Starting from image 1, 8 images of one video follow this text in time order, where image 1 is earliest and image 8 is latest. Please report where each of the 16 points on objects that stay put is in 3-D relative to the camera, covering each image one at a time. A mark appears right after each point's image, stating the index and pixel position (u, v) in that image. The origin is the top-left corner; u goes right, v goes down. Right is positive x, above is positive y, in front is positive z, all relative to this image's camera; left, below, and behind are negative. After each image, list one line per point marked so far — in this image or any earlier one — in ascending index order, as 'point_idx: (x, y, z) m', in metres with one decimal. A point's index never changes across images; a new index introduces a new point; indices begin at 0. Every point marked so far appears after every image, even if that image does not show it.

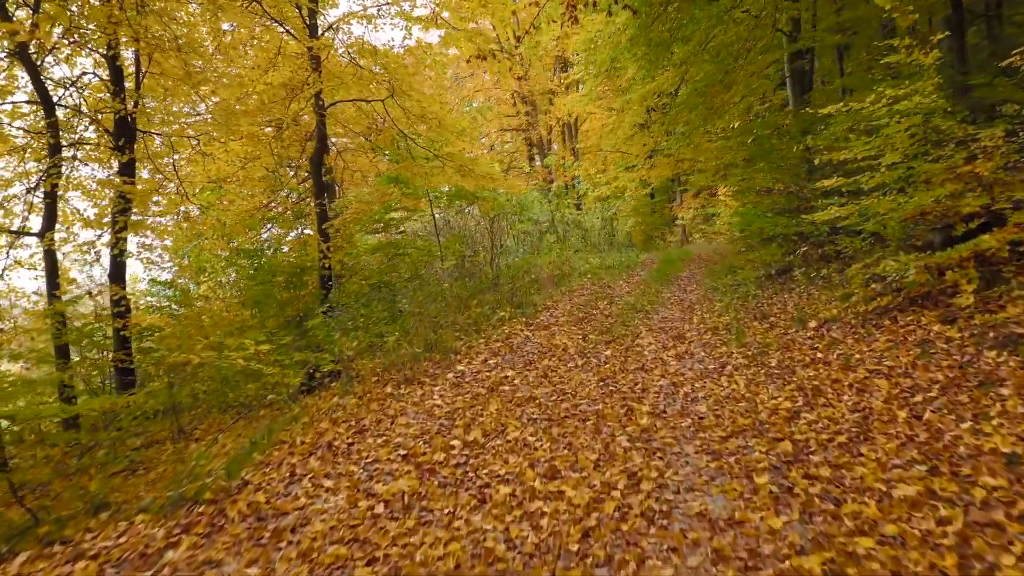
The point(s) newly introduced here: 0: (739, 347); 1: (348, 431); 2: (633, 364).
0: (+2.0, -0.5, +6.9) m
1: (-1.1, -0.9, +5.0) m
2: (+1.0, -0.7, +6.7) m
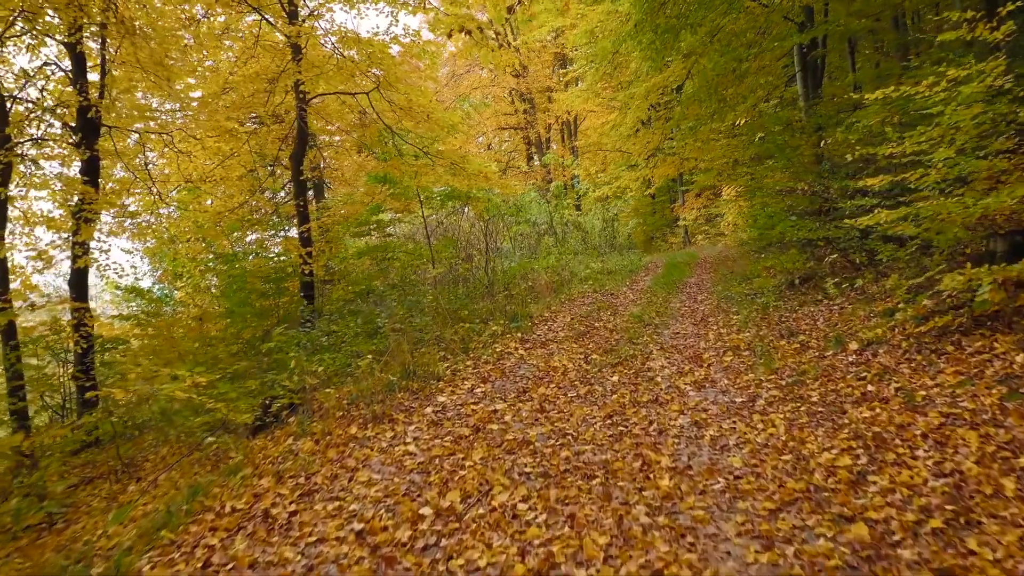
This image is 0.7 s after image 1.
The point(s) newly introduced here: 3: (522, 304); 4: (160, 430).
0: (+1.9, -0.7, +5.9) m
1: (-1.1, -1.1, +4.0) m
2: (+1.0, -0.8, +5.7) m
3: (+0.1, -0.3, +11.4) m
4: (-3.3, -1.3, +7.1) m
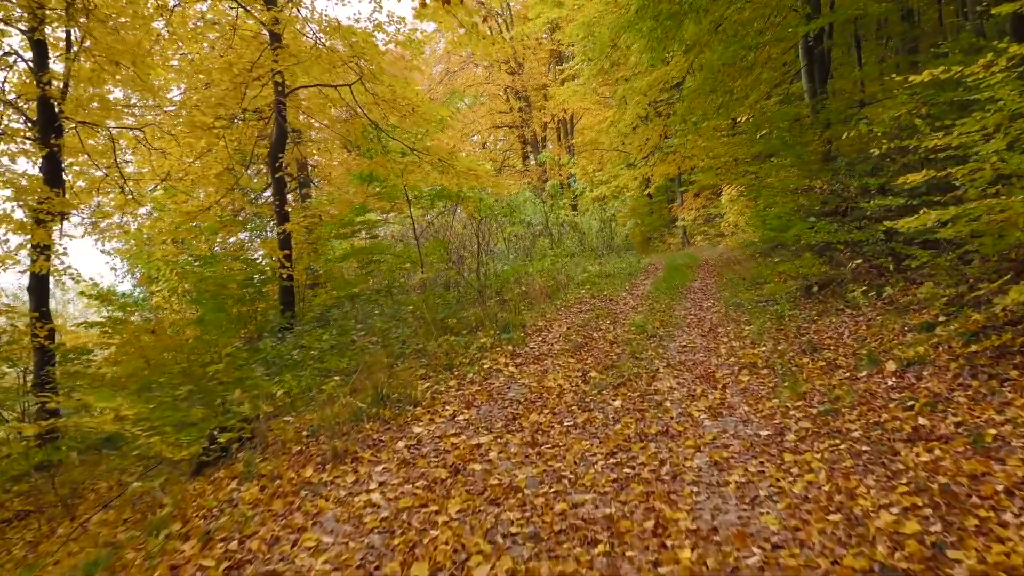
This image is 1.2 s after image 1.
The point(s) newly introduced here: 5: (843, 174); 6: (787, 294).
0: (+1.9, -0.7, +5.1) m
1: (-1.2, -1.1, +3.2) m
2: (+0.9, -0.9, +4.9) m
3: (0.0, -0.4, +10.6) m
4: (-3.3, -1.4, +6.3) m
5: (+4.0, +1.4, +9.3) m
6: (+3.3, -0.1, +9.2) m
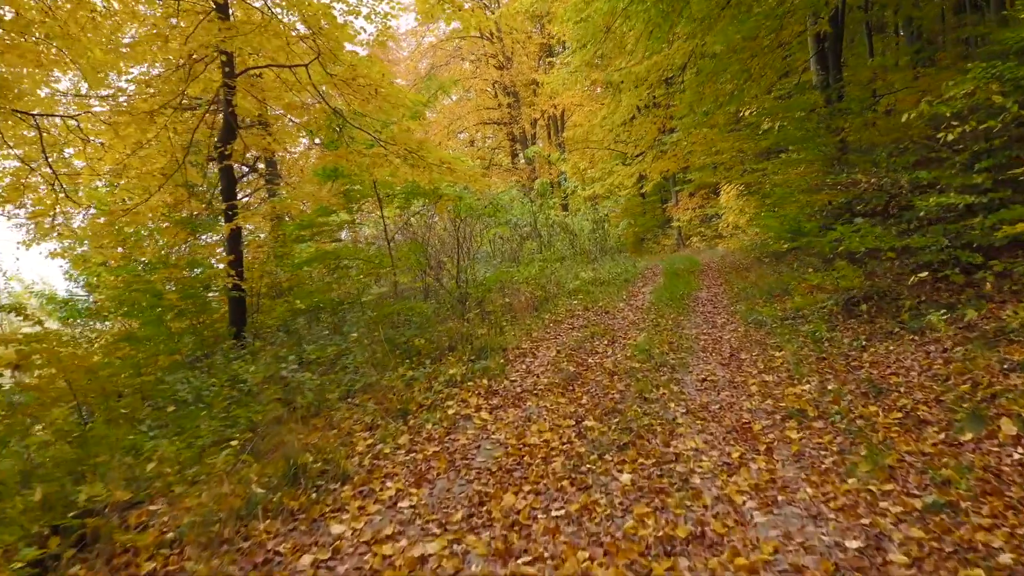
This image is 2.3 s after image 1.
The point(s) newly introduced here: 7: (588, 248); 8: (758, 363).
0: (+1.7, -0.9, +3.6) m
1: (-1.4, -1.3, +1.7) m
2: (+0.7, -1.0, +3.4) m
3: (-0.2, -0.5, +9.1) m
4: (-3.5, -1.5, +4.7) m
5: (+3.8, +1.2, +7.8) m
6: (+3.1, -0.2, +7.7) m
7: (+1.8, +1.0, +19.1) m
8: (+2.1, -0.6, +6.5) m
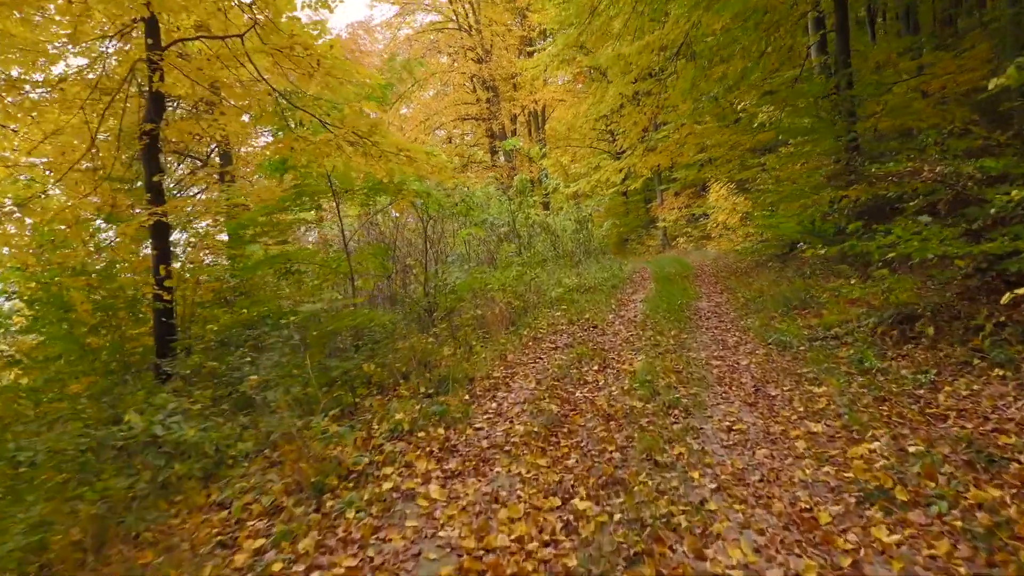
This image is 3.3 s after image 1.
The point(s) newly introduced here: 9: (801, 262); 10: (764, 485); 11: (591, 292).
0: (+1.5, -1.0, +2.1) m
1: (-1.5, -1.4, +0.1) m
2: (+0.6, -1.1, +1.9) m
3: (-0.5, -0.7, +7.6) m
4: (-3.7, -1.7, +3.2) m
5: (+3.5, +1.1, +6.4) m
6: (+2.8, -0.3, +6.3) m
7: (+1.3, +0.8, +17.6) m
8: (+1.8, -0.7, +5.1) m
9: (+4.2, +0.4, +11.4) m
10: (+1.2, -0.9, +3.7) m
11: (+1.2, -0.1, +12.3) m
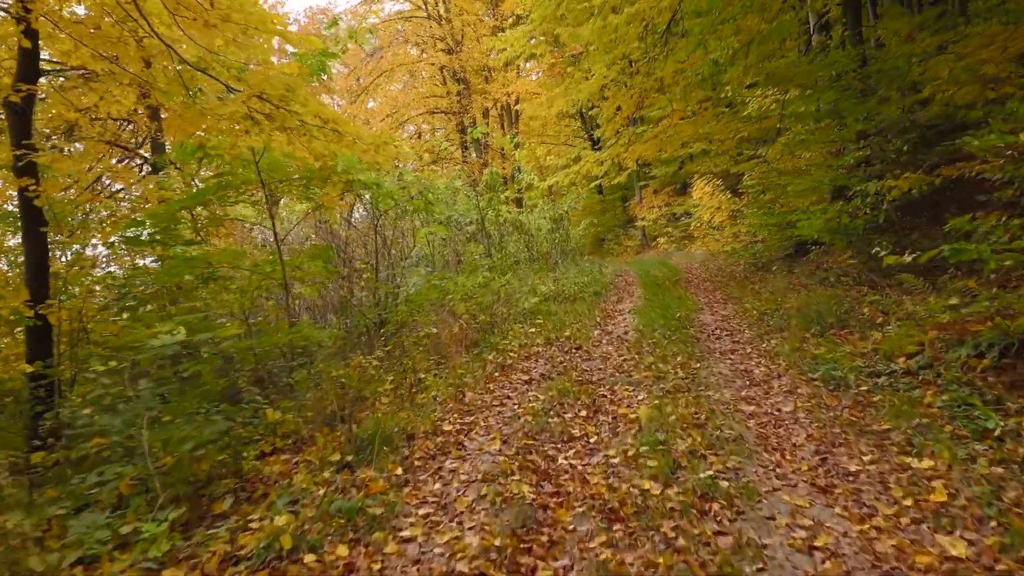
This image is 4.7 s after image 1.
0: (+1.4, -1.1, +0.4) m
1: (-1.5, -1.5, -1.7) m
2: (+0.5, -1.3, +0.1) m
3: (-0.8, -0.8, +5.7) m
4: (-3.8, -1.8, +1.2) m
5: (+3.2, +1.0, +4.7) m
6: (+2.6, -0.5, +4.6) m
7: (+0.7, +0.7, +15.9) m
8: (+1.6, -0.9, +3.3) m
9: (+3.8, +0.3, +9.8) m
10: (+1.0, -1.0, +1.9) m
11: (+0.8, -0.2, +10.6) m
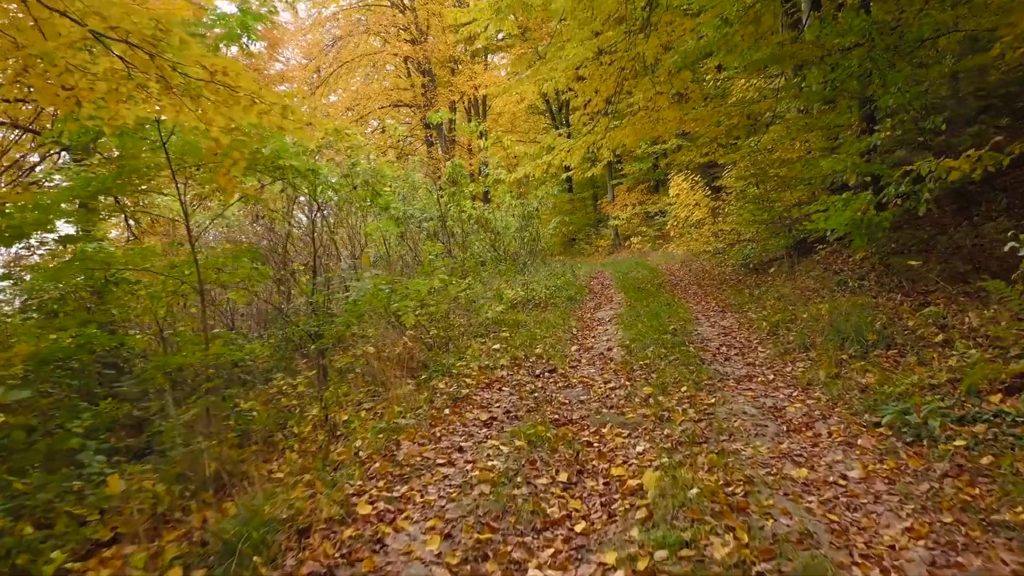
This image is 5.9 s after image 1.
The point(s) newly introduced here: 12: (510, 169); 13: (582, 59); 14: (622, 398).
0: (+1.4, -1.2, -1.1) m
1: (-1.5, -1.6, -3.3) m
2: (+0.5, -1.3, -1.4) m
3: (-1.0, -0.8, +4.2) m
4: (-3.9, -1.8, -0.4) m
5: (+3.0, +0.9, +3.3) m
6: (+2.3, -0.5, +3.2) m
7: (0.0, +0.7, +14.4) m
8: (+1.5, -0.9, +1.9) m
9: (+3.4, +0.2, +8.4) m
10: (+0.9, -1.1, +0.5) m
11: (+0.3, -0.2, +9.1) m
12: (-0.1, +2.6, +17.0) m
13: (+0.7, +2.3, +7.9) m
14: (+0.7, -0.7, +4.9) m
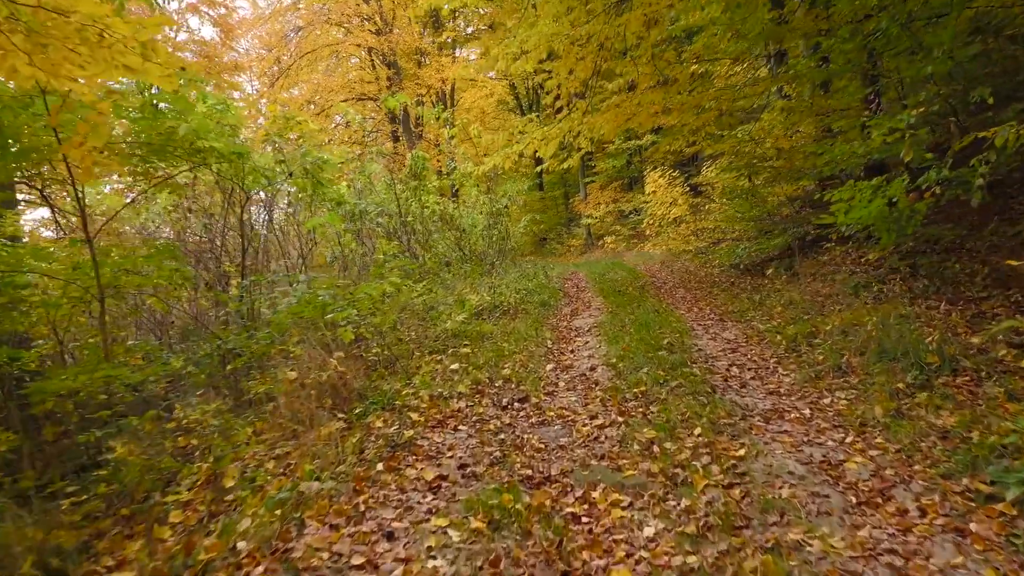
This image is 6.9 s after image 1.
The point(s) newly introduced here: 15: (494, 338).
0: (+1.4, -1.2, -2.3) m
1: (-1.3, -1.6, -4.5) m
2: (+0.5, -1.4, -2.6) m
3: (-1.2, -0.9, +2.9) m
4: (-3.9, -1.9, -1.8) m
5: (+2.9, +0.9, +2.2) m
6: (+2.2, -0.6, +2.0) m
7: (-0.6, +0.6, +13.1) m
8: (+1.4, -1.0, +0.7) m
9: (+3.0, +0.2, +7.3) m
10: (+0.9, -1.1, -0.7) m
11: (0.0, -0.3, +7.9) m
12: (-0.7, +2.6, +15.8) m
13: (+0.4, +2.2, +6.7) m
14: (+0.5, -0.7, +3.7) m
15: (-0.2, -0.4, +6.7) m
